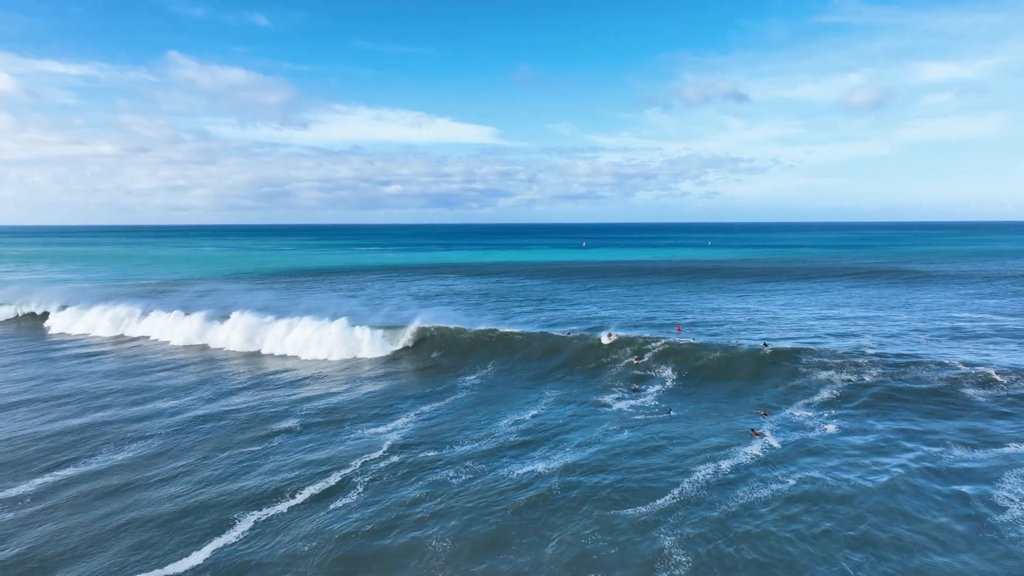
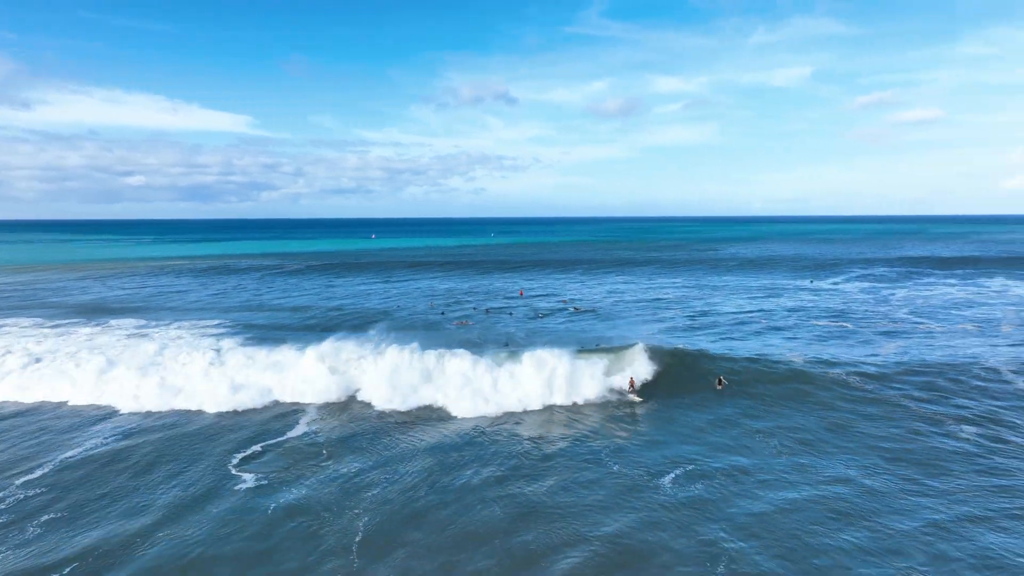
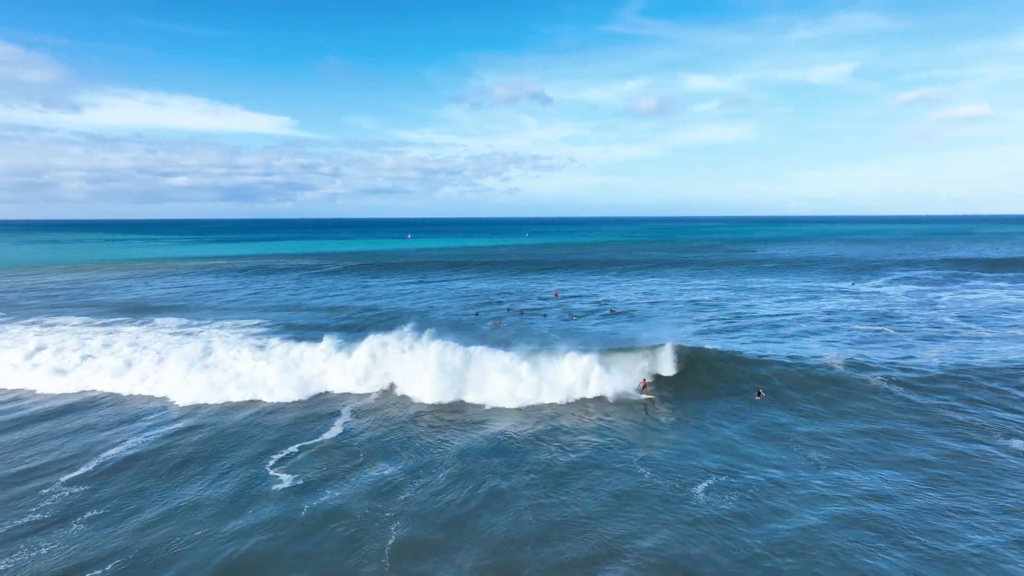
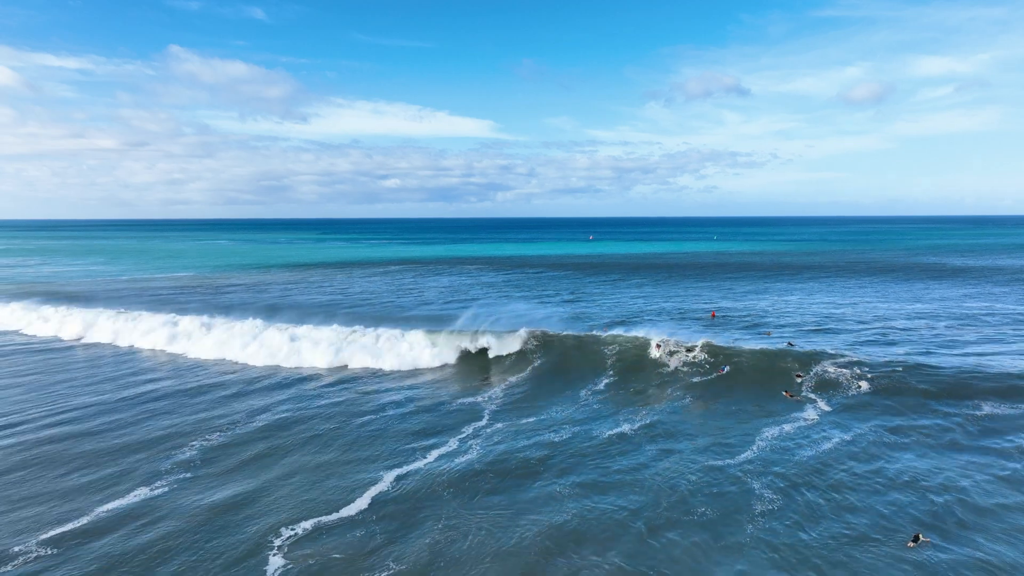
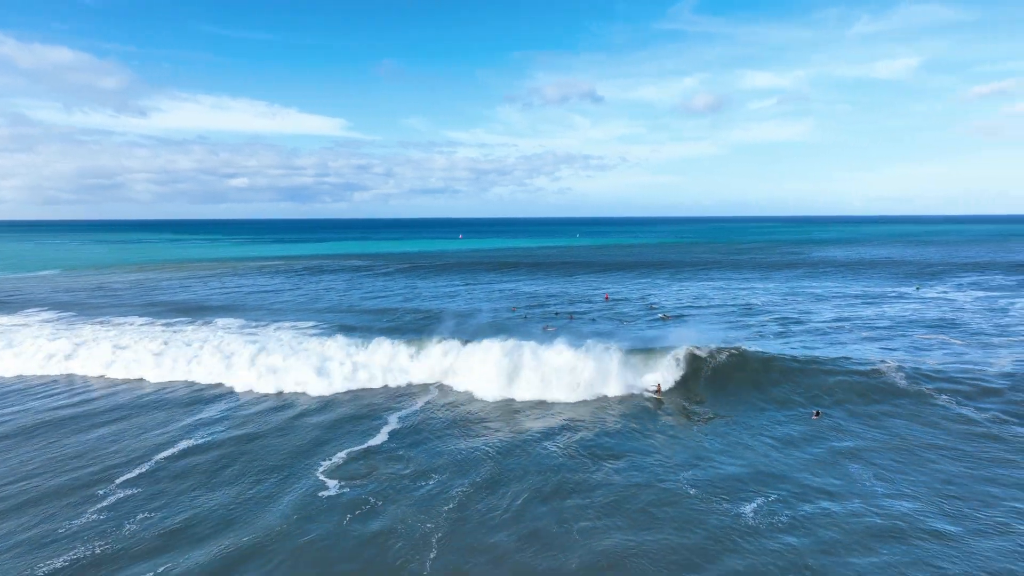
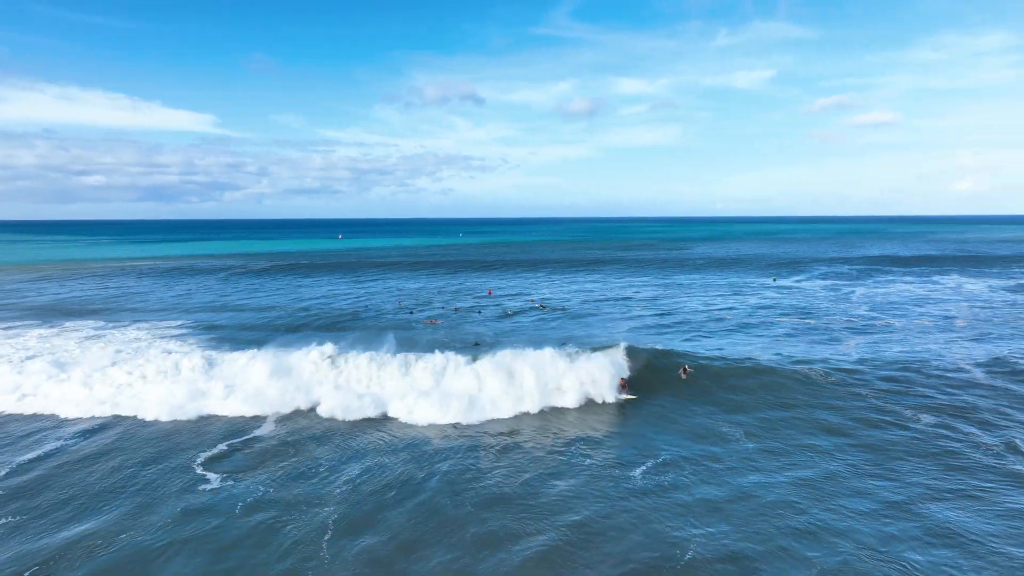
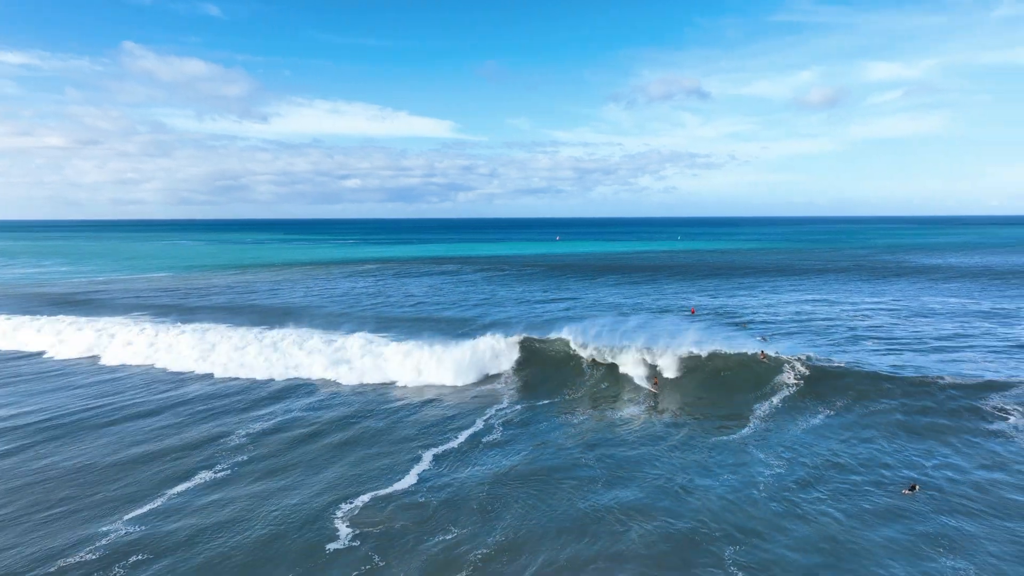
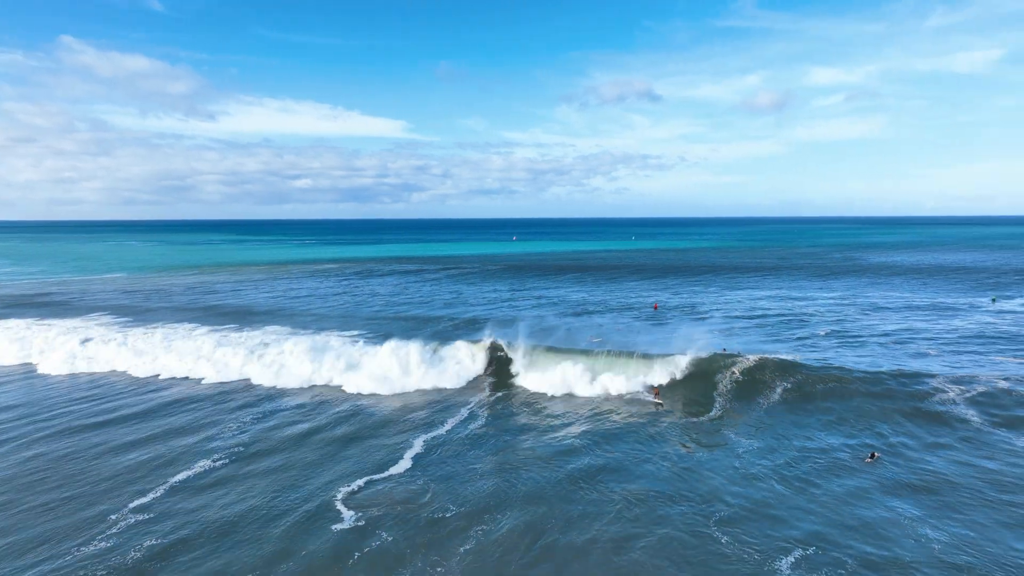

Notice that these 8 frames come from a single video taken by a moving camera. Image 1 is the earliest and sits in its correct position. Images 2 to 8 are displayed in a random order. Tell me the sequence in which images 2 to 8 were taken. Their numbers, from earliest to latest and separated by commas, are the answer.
4, 7, 8, 5, 3, 2, 6
